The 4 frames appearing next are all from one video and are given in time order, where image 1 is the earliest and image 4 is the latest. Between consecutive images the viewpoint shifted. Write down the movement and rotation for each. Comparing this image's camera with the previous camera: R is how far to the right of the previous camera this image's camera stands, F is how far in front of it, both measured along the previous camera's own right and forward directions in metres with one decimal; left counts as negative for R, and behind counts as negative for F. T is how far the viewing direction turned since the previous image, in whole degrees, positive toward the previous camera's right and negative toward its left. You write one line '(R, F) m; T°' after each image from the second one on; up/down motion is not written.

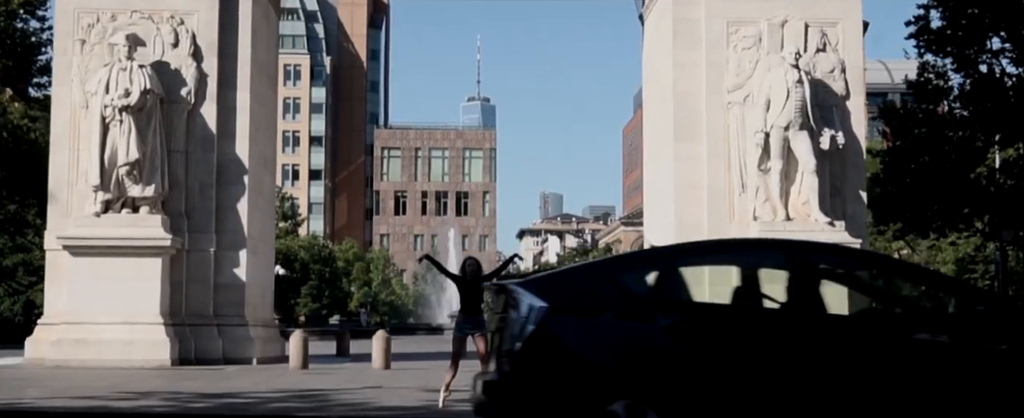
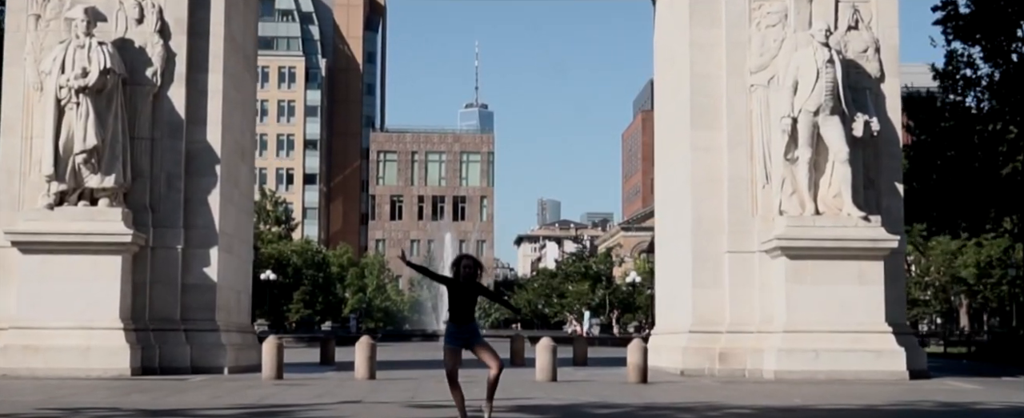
(0.0, +2.3) m; 0°
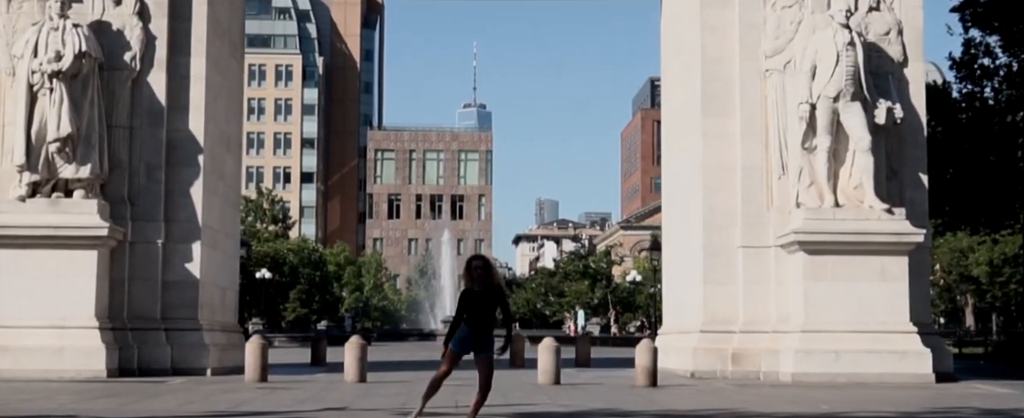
(0.0, +1.2) m; 0°
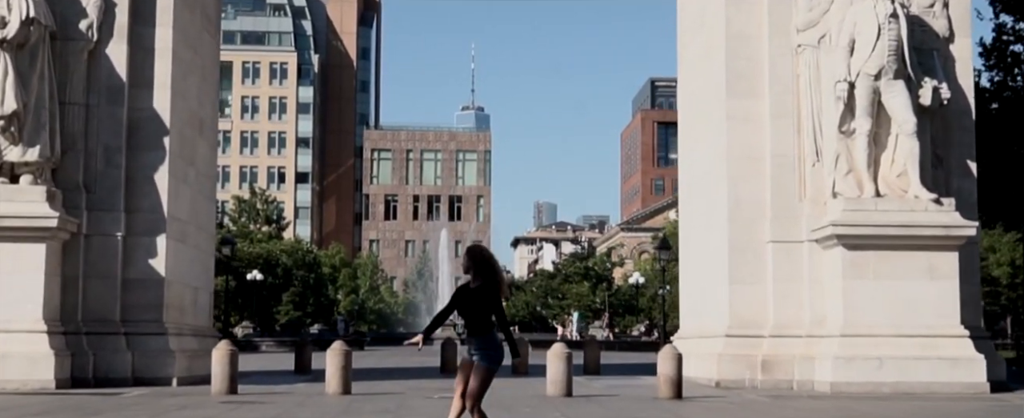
(-0.1, +2.1) m; 0°
